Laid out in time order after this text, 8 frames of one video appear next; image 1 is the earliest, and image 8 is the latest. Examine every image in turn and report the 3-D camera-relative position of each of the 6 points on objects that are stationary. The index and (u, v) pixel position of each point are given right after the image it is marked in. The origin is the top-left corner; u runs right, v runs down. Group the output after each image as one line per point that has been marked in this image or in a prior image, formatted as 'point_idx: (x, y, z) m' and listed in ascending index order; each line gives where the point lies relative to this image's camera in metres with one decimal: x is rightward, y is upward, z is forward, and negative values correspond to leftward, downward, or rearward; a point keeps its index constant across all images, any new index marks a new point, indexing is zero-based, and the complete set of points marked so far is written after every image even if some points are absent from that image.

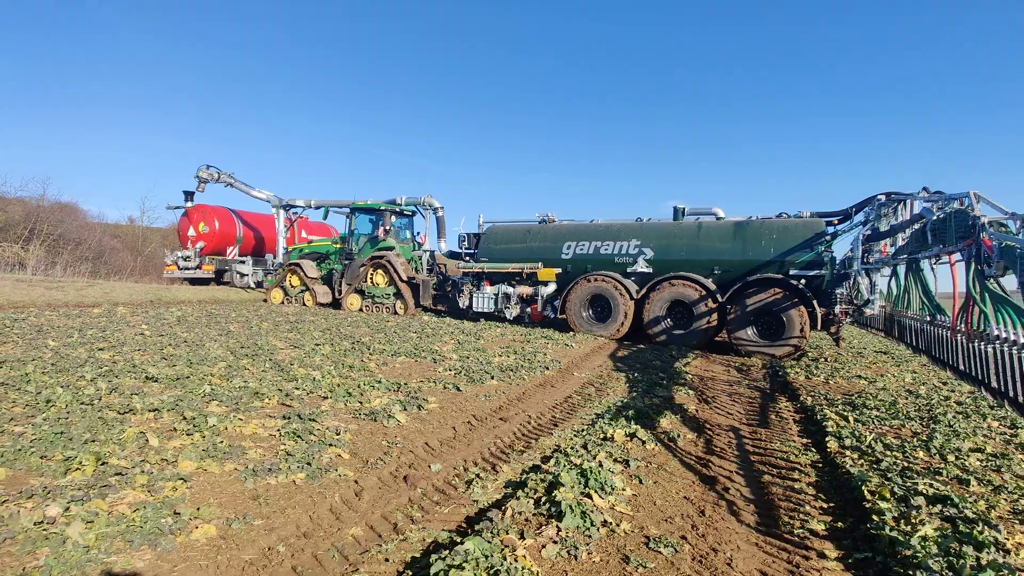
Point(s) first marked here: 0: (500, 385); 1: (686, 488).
0: (-0.2, -1.3, +7.5) m
1: (+1.3, -1.5, +4.1) m
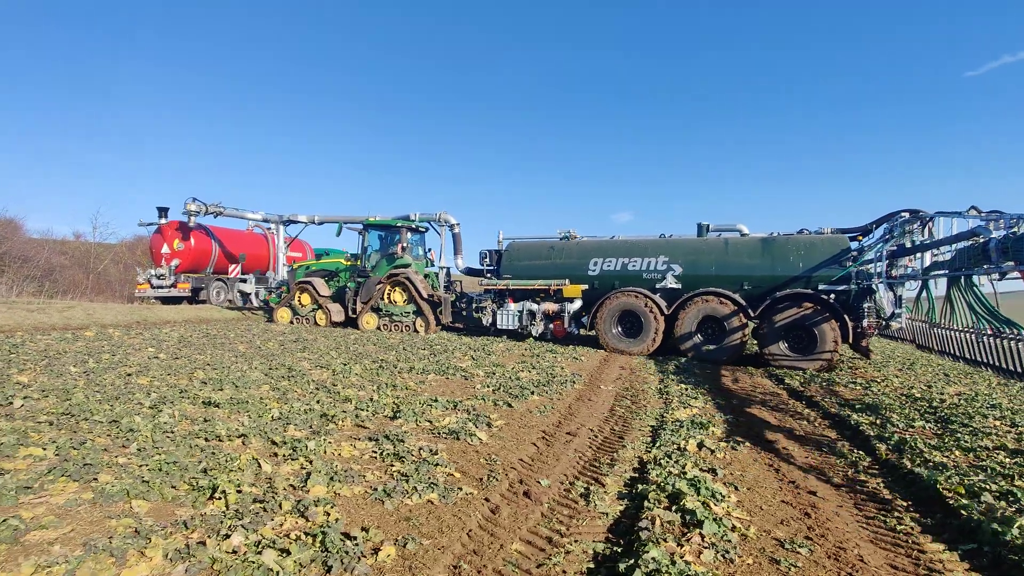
0: (+0.4, -1.5, +7.7) m
1: (+2.1, -1.6, +4.4) m
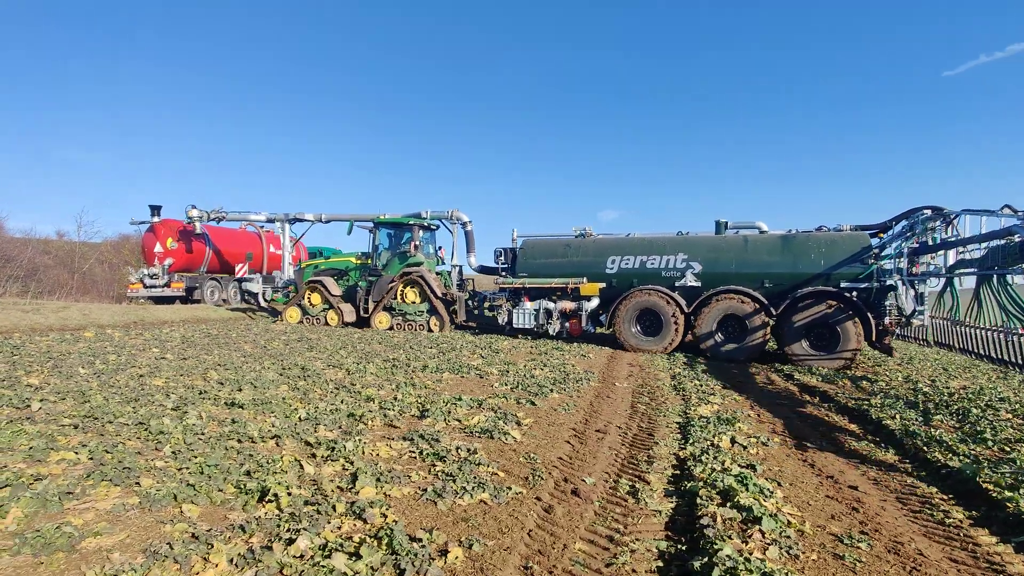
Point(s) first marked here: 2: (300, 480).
0: (+0.7, -1.5, +7.7) m
1: (+2.5, -1.6, +4.4) m
2: (-1.5, -1.3, +3.9) m
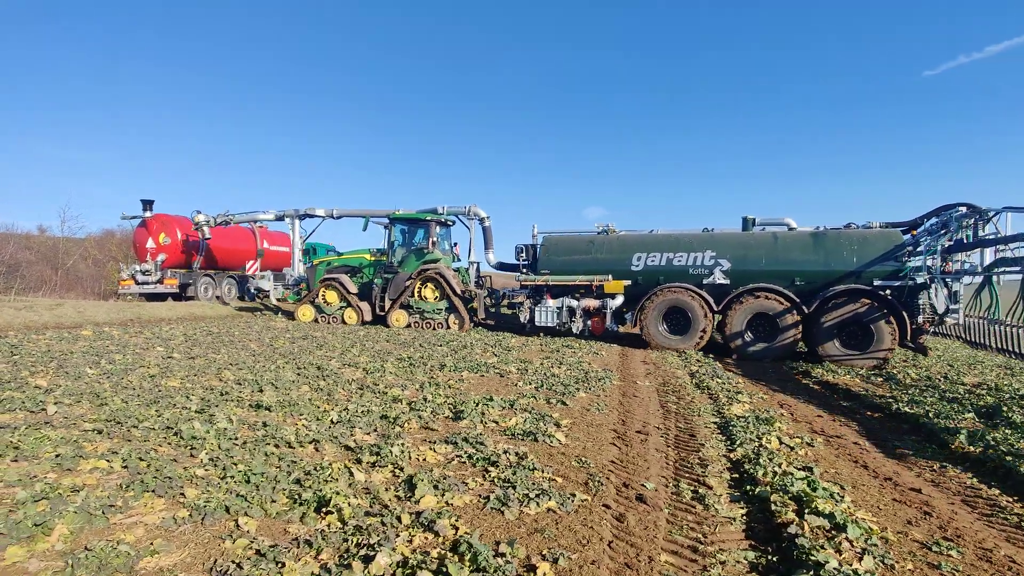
0: (+1.1, -1.5, +7.5) m
1: (+2.9, -1.6, +4.3) m
2: (-1.1, -1.3, +3.7) m
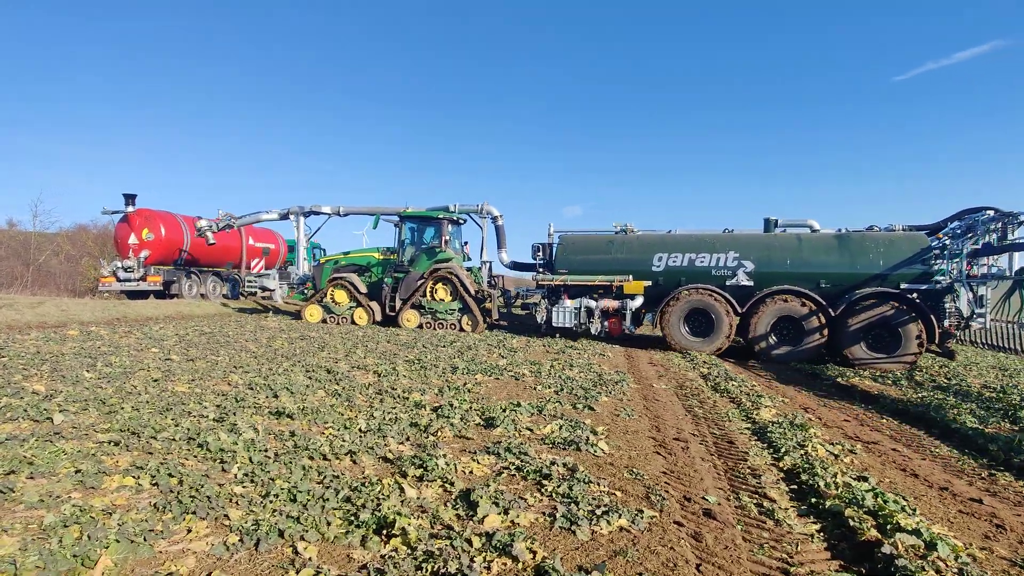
0: (+1.3, -1.5, +7.3) m
1: (+3.3, -1.6, +4.2) m
2: (-0.6, -1.3, +3.4) m
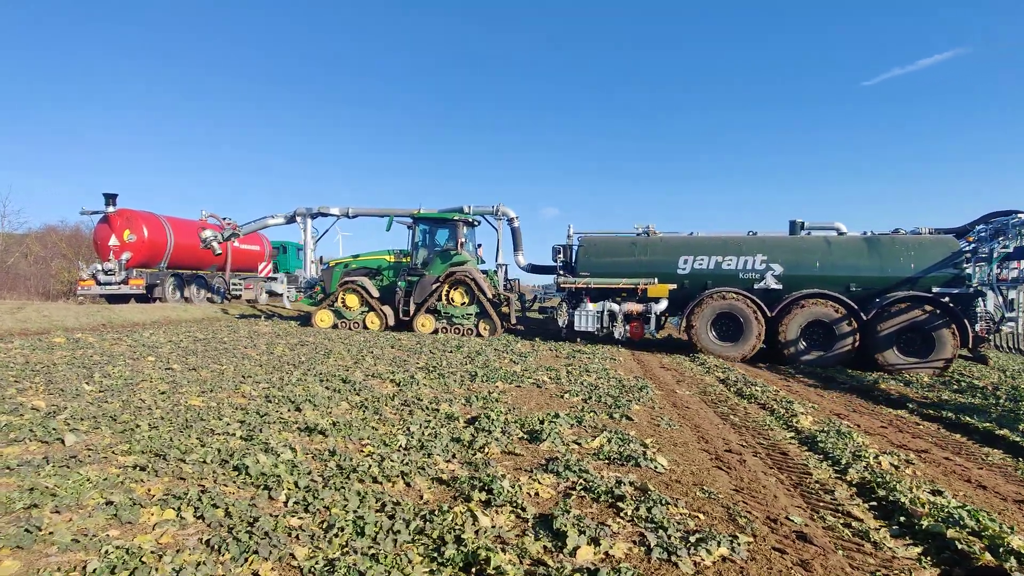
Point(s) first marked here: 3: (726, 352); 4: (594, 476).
0: (+1.7, -1.5, +7.1) m
1: (+3.8, -1.7, +4.0) m
2: (-0.1, -1.4, +3.1) m
3: (+3.2, -1.0, +8.3) m
4: (+0.6, -1.4, +4.2) m
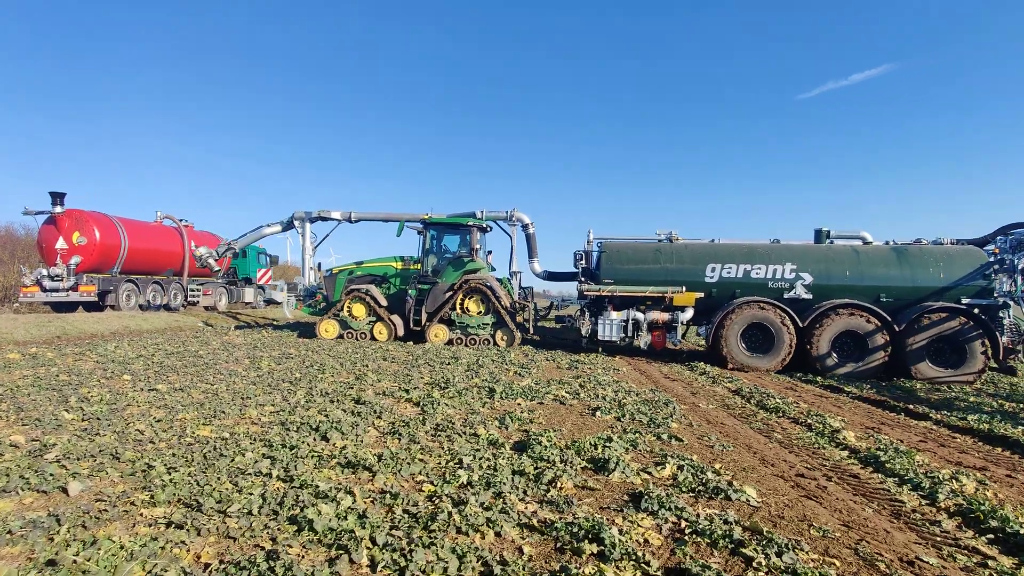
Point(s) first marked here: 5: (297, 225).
0: (+2.1, -1.7, +6.7) m
1: (+4.4, -1.8, +3.9) m
2: (+0.6, -1.5, +2.6) m
3: (+3.5, -1.1, +8.1) m
4: (+1.2, -1.6, +3.8) m
5: (-3.3, +1.0, +8.5) m
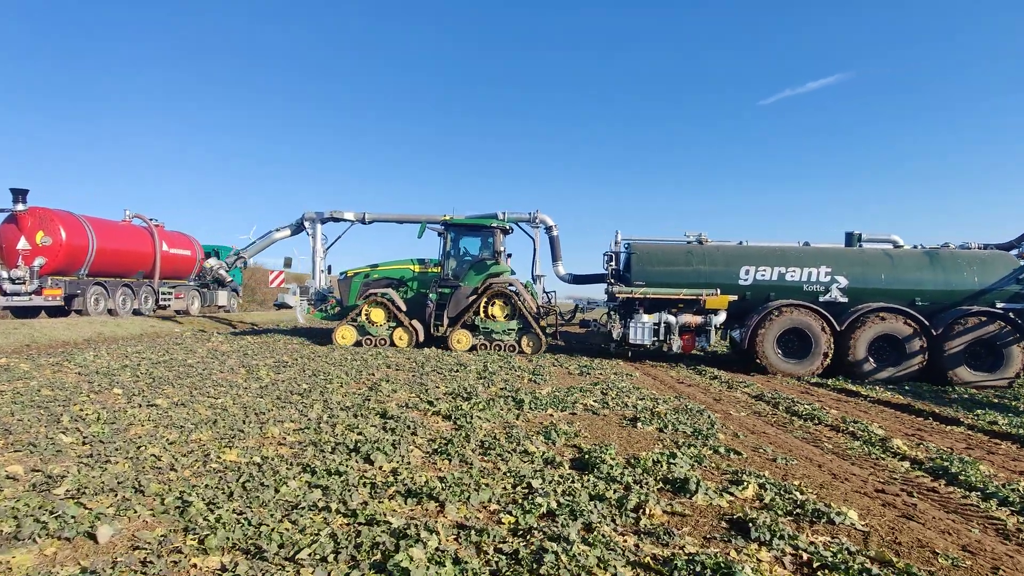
0: (+2.5, -1.7, +6.4) m
1: (+5.0, -1.8, +3.7) m
2: (+1.3, -1.5, +2.2) m
3: (+3.8, -1.2, +7.9) m
4: (+1.8, -1.6, +3.5) m
5: (-2.9, +0.9, +7.9) m
